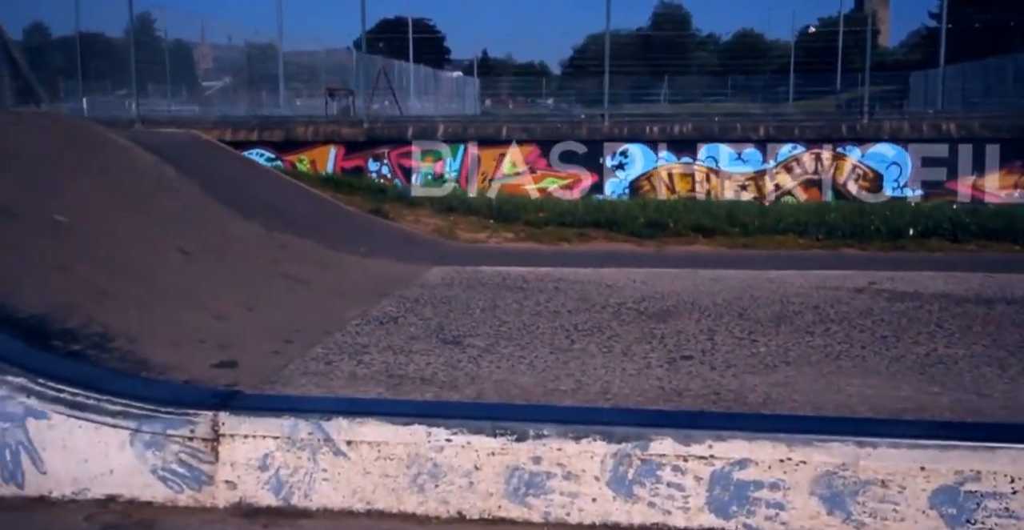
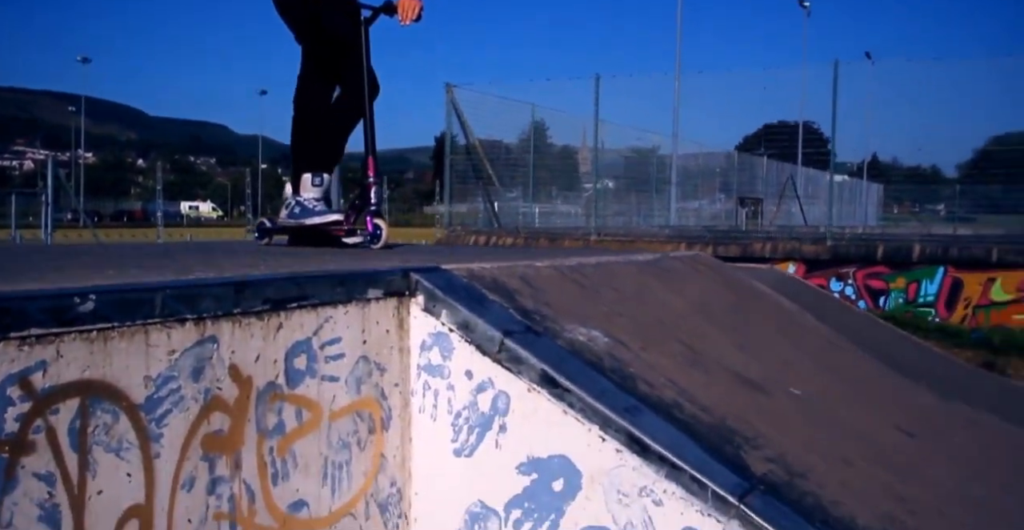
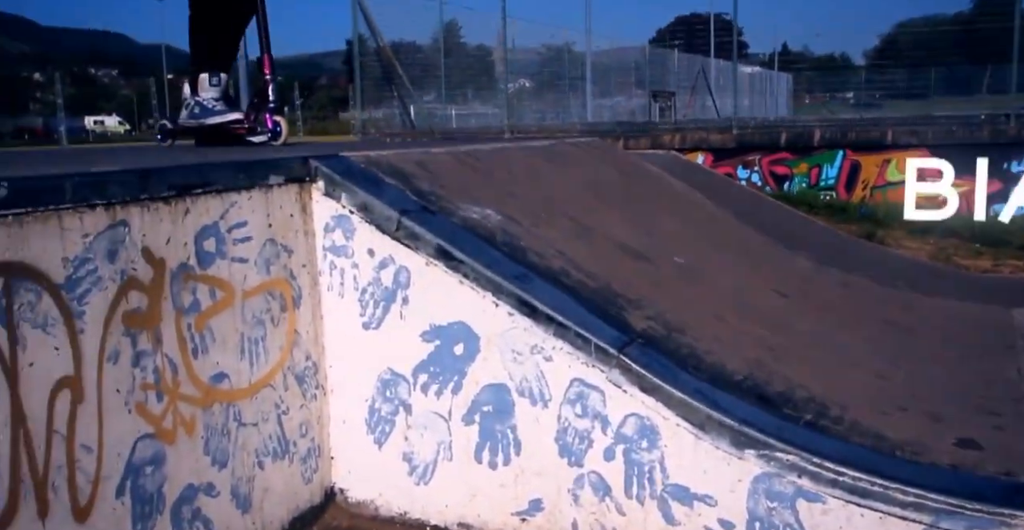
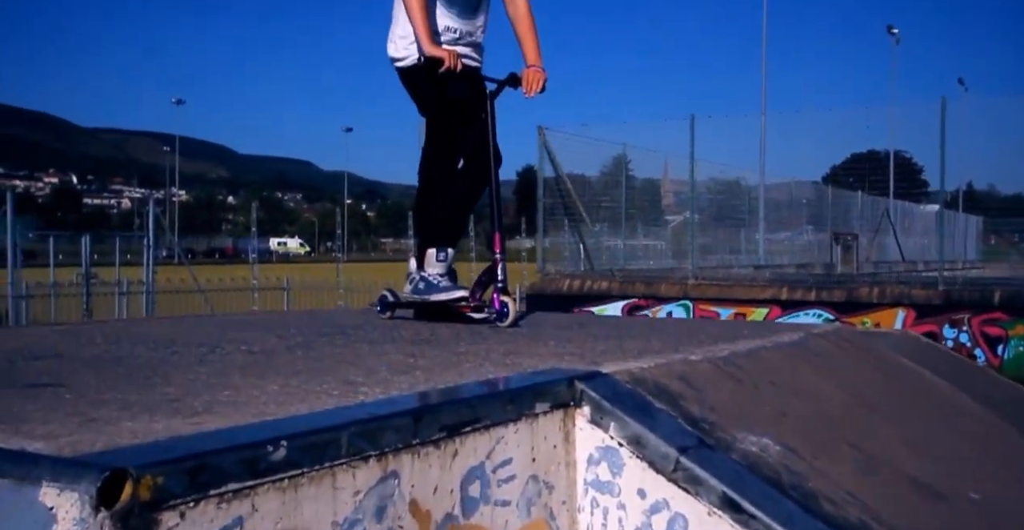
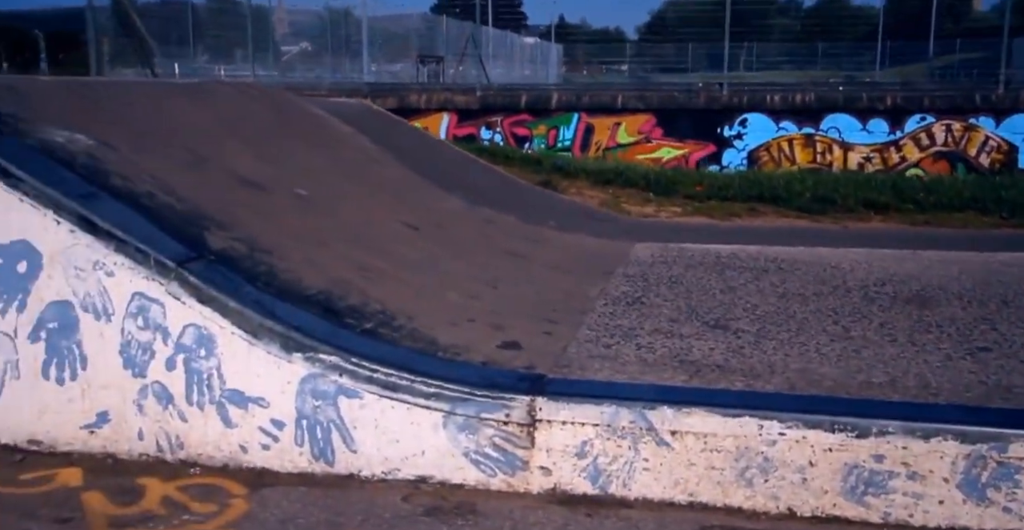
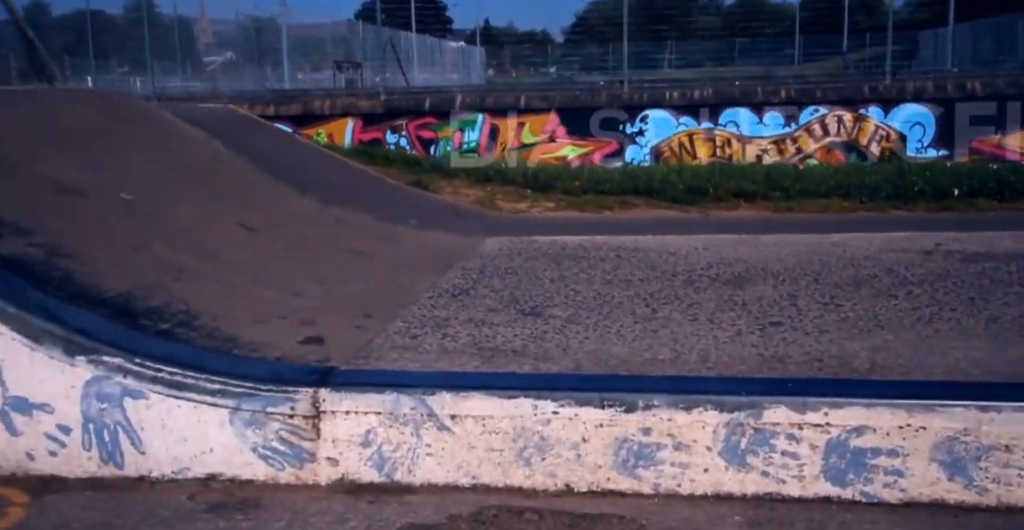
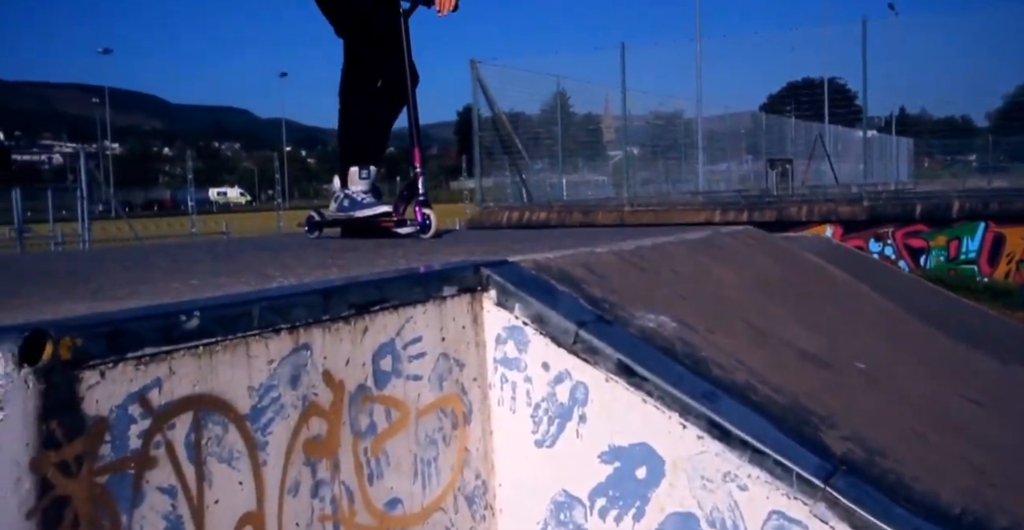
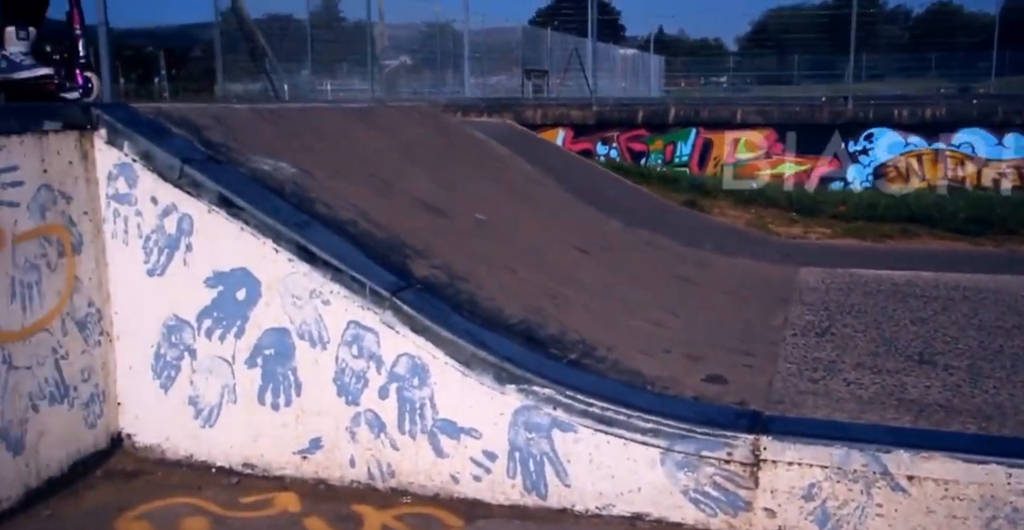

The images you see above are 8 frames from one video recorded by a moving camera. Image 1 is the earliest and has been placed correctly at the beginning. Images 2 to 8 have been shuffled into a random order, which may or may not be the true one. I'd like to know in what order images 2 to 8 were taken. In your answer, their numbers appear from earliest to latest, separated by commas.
6, 5, 8, 3, 7, 4, 2
